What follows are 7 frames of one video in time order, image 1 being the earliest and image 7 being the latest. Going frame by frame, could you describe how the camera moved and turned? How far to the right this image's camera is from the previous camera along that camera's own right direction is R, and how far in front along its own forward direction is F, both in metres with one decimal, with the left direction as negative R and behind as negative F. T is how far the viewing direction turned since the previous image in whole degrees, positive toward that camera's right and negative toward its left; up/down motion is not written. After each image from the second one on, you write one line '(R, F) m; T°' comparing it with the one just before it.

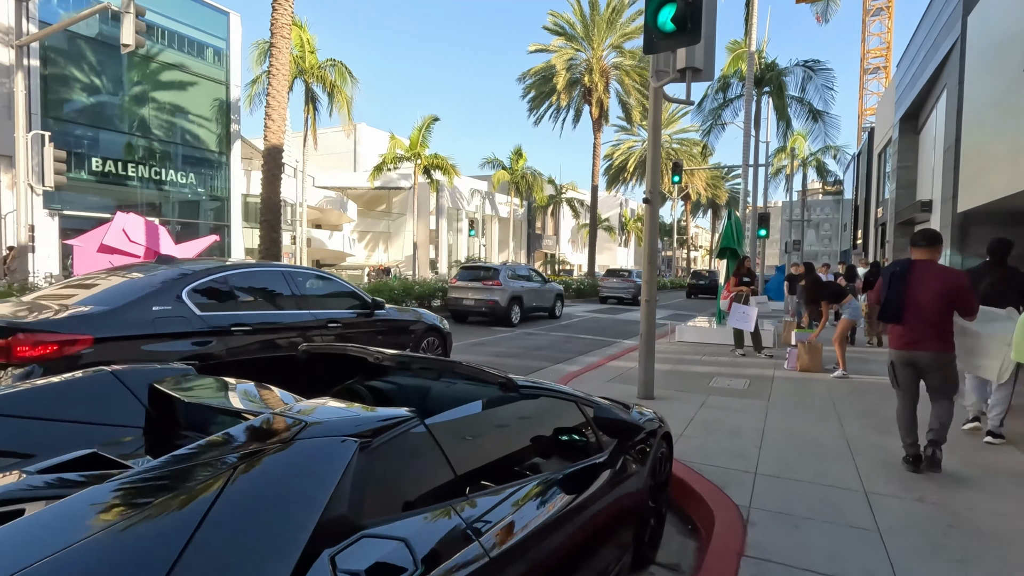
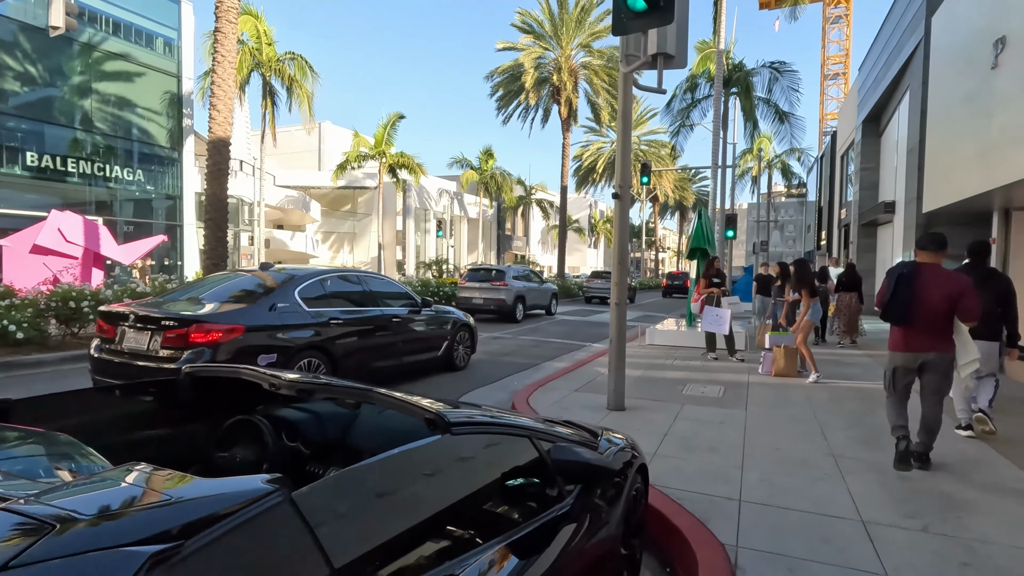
(+0.1, +0.5) m; +3°
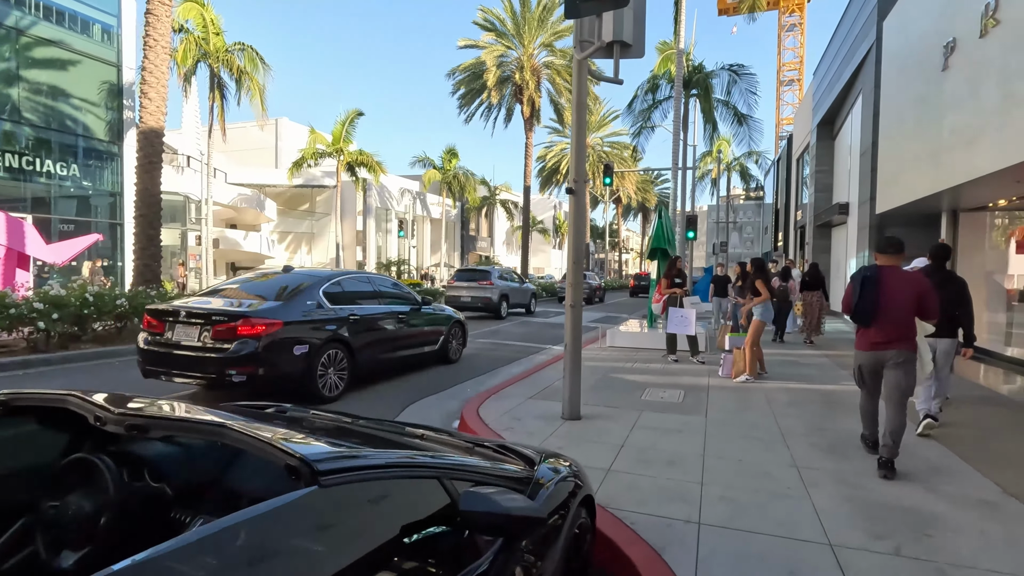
(+0.2, +0.4) m; +3°
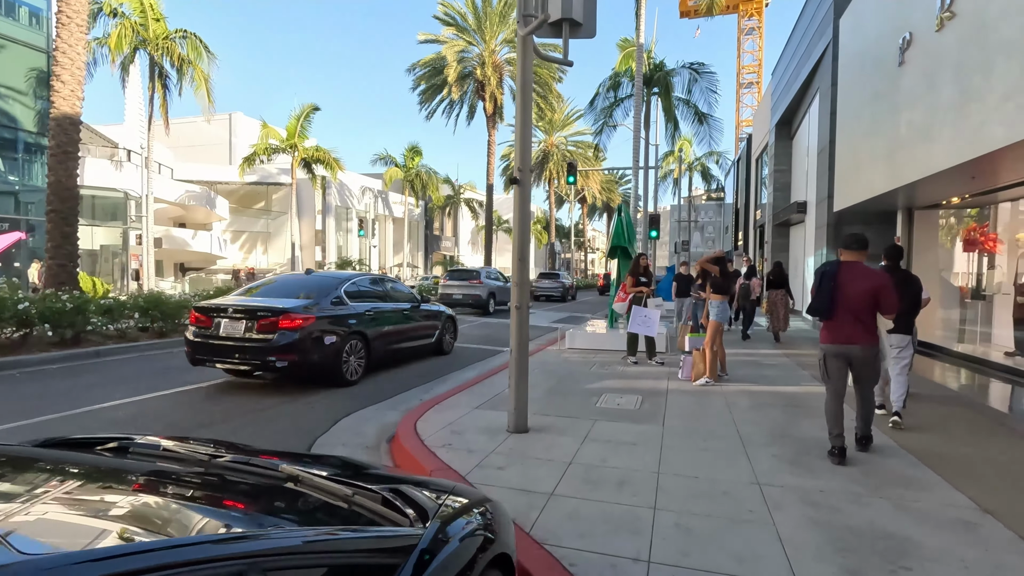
(+0.2, +0.5) m; +3°
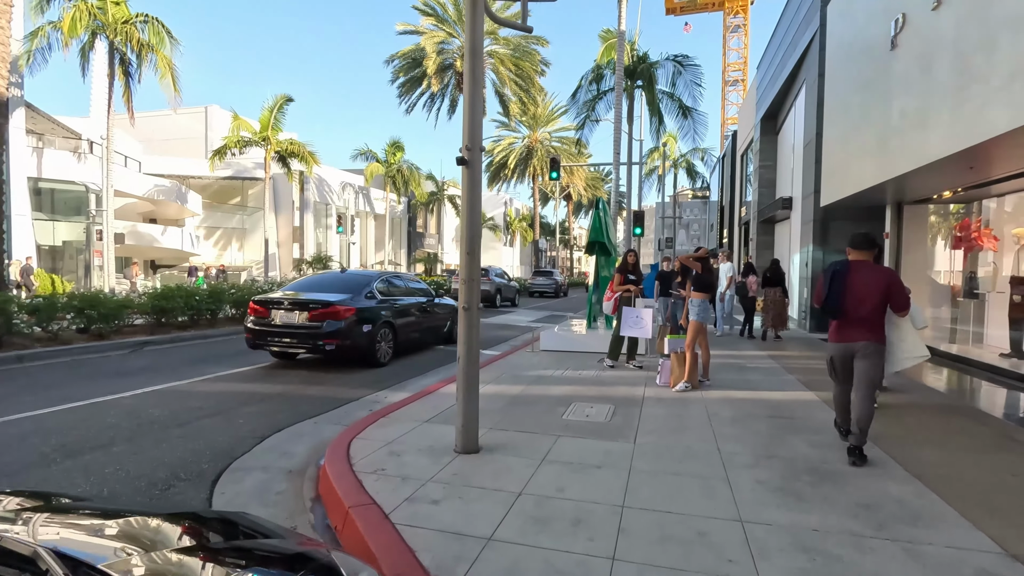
(+0.3, +0.7) m; +1°
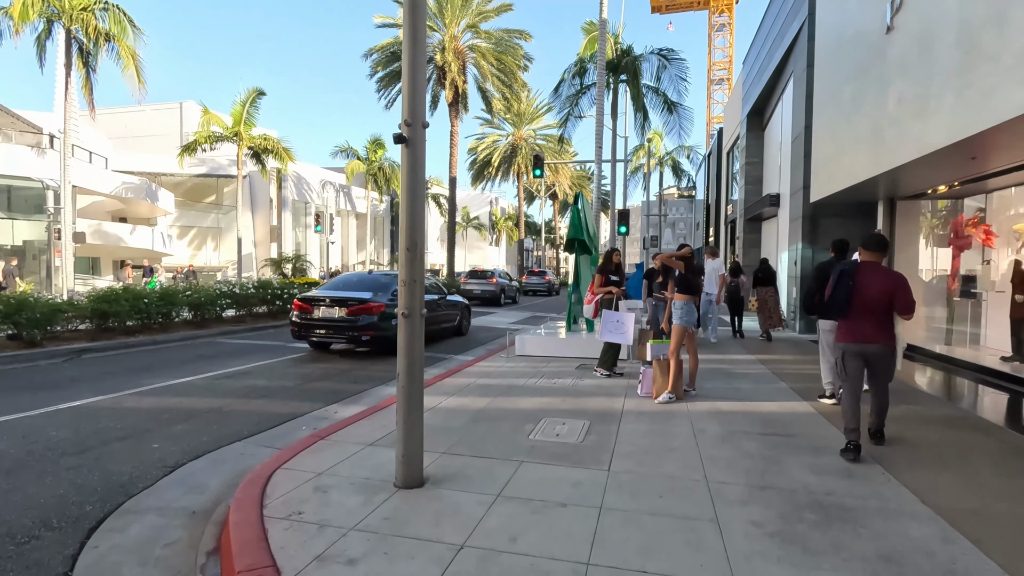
(+0.2, +0.7) m; +1°
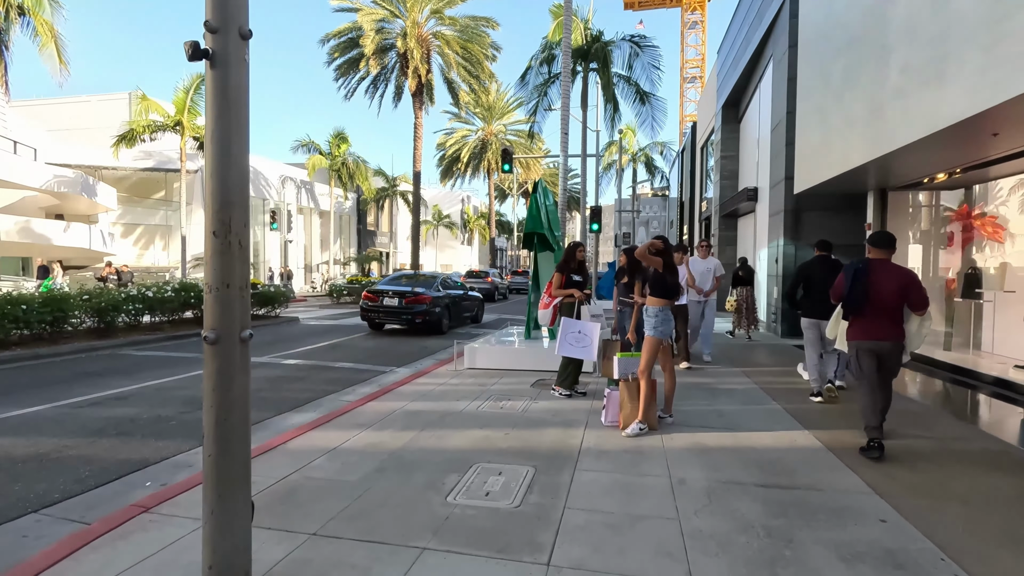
(+0.4, +1.4) m; +2°
